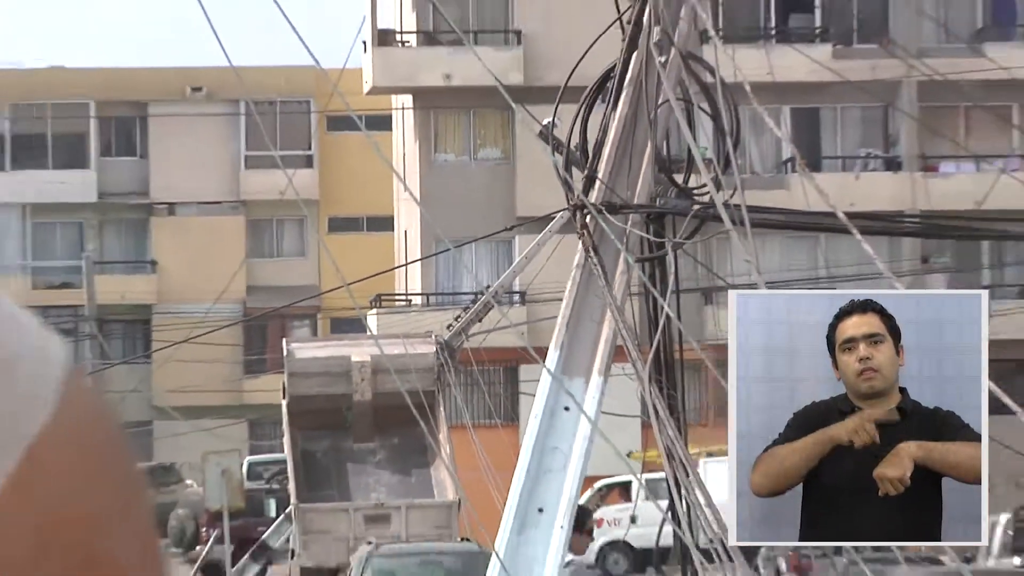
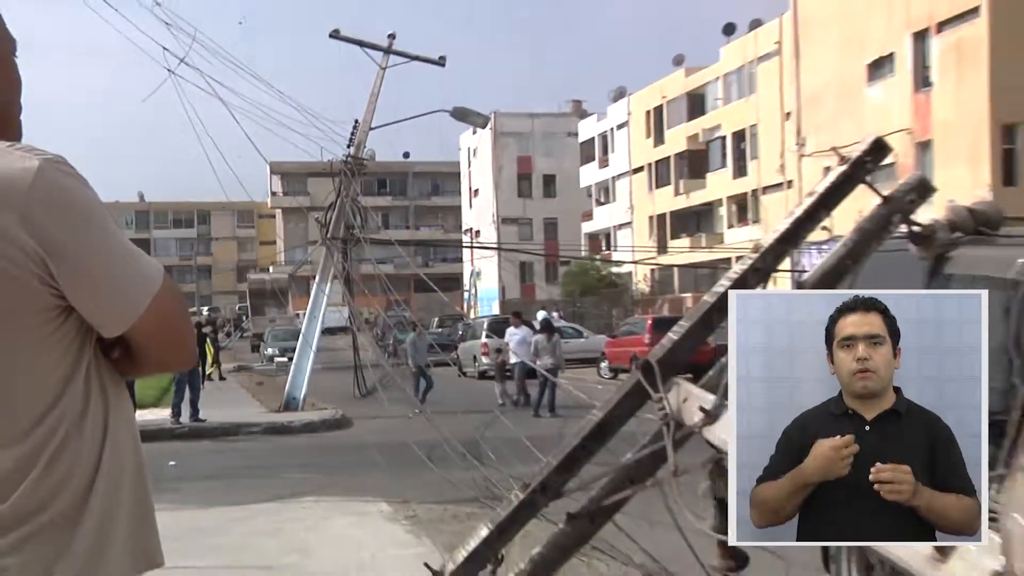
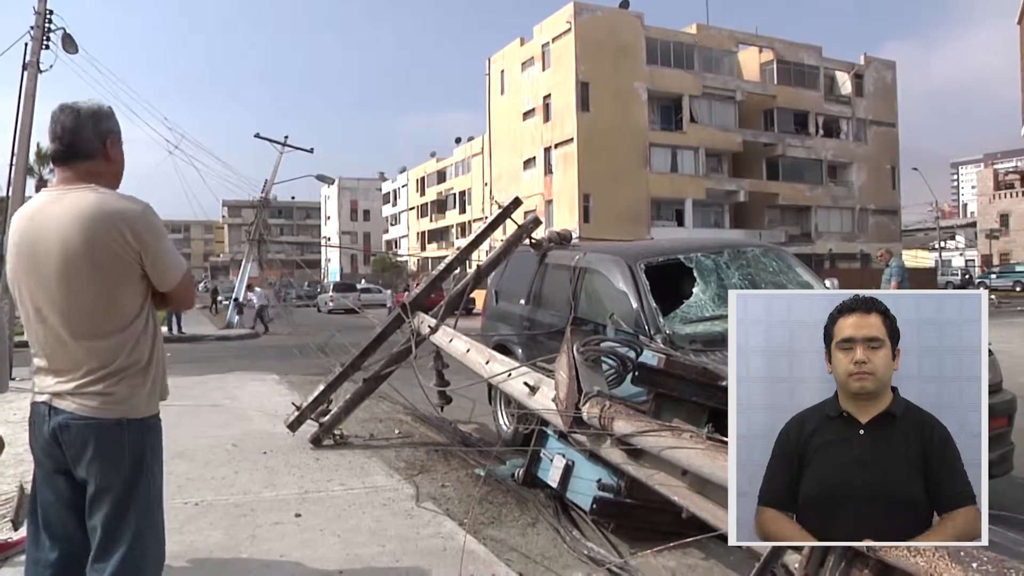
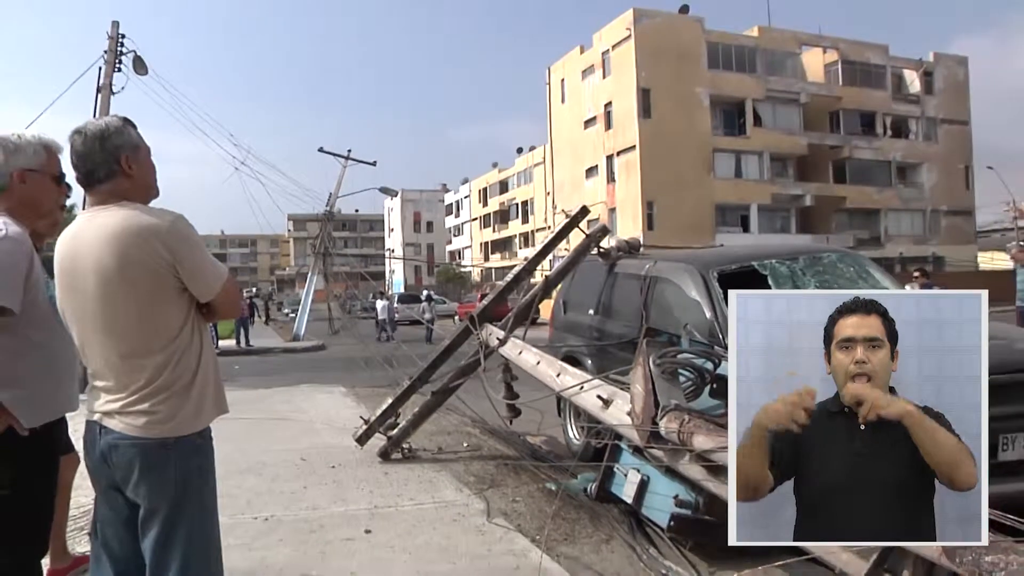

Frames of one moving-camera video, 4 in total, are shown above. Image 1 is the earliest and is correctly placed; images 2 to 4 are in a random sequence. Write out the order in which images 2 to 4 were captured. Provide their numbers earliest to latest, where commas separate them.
2, 4, 3
